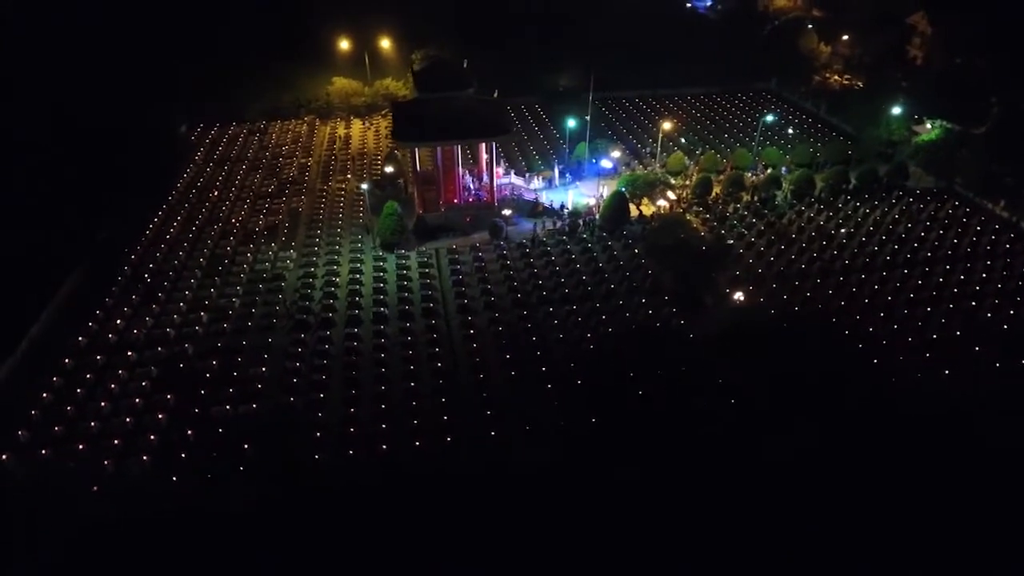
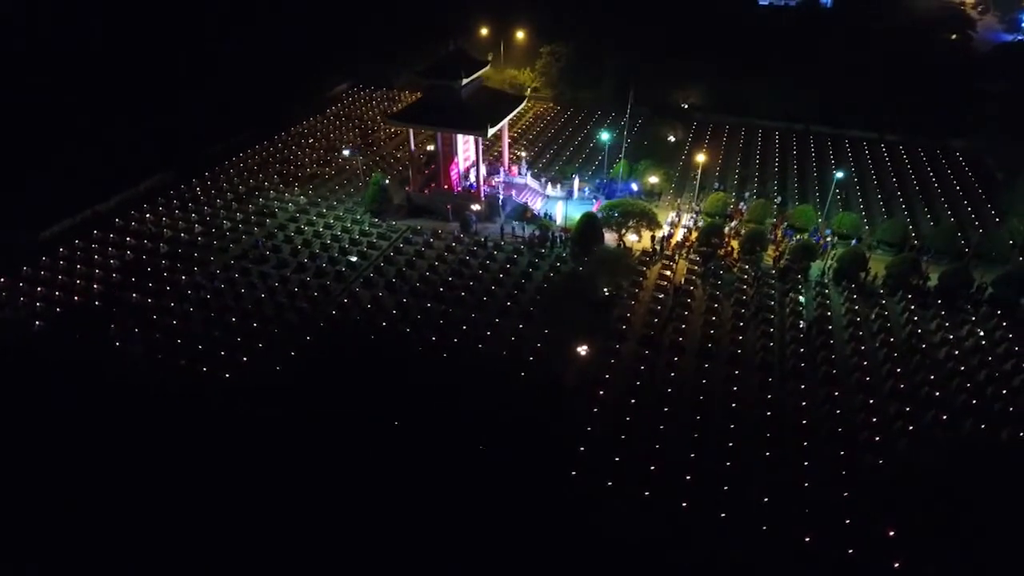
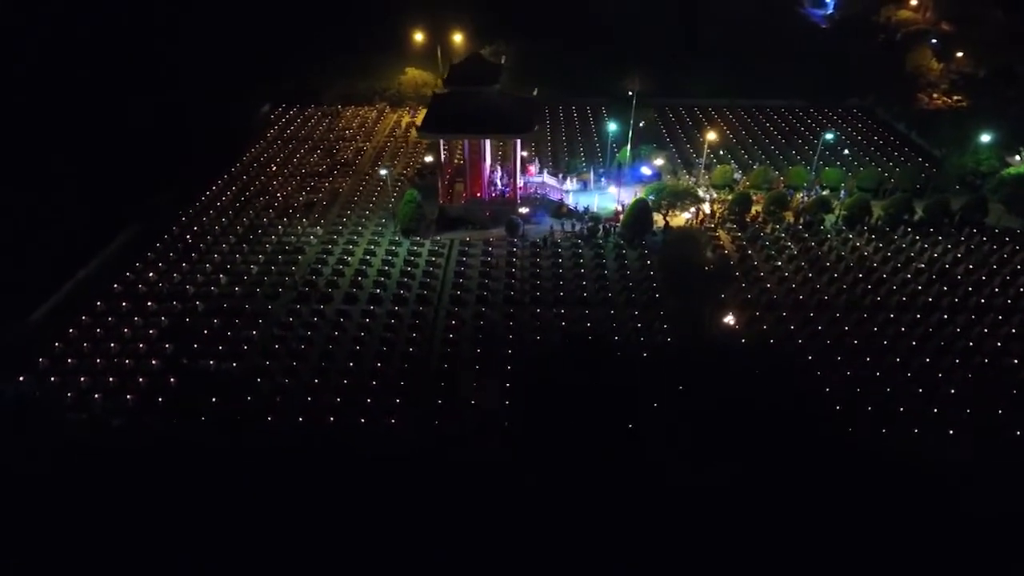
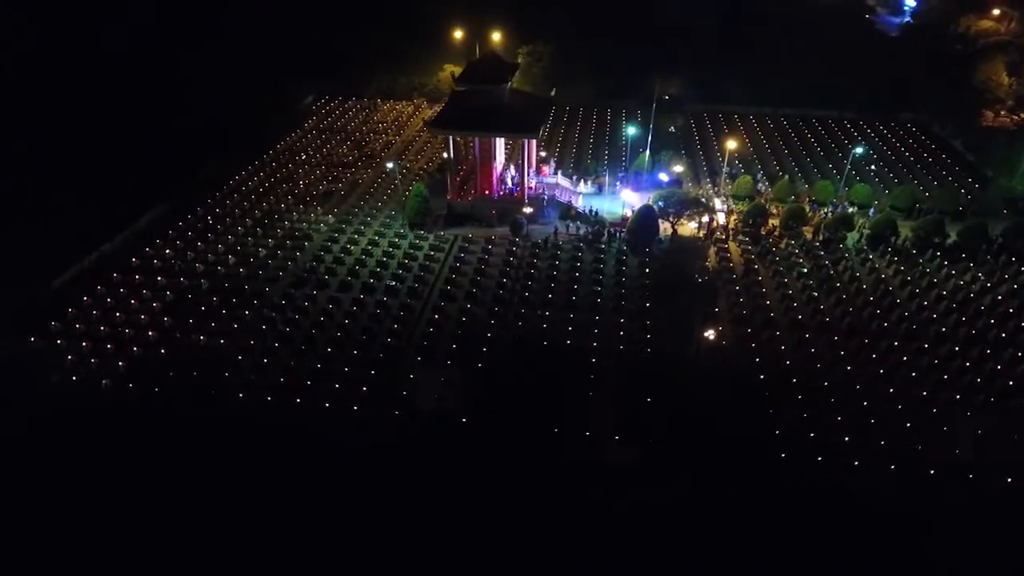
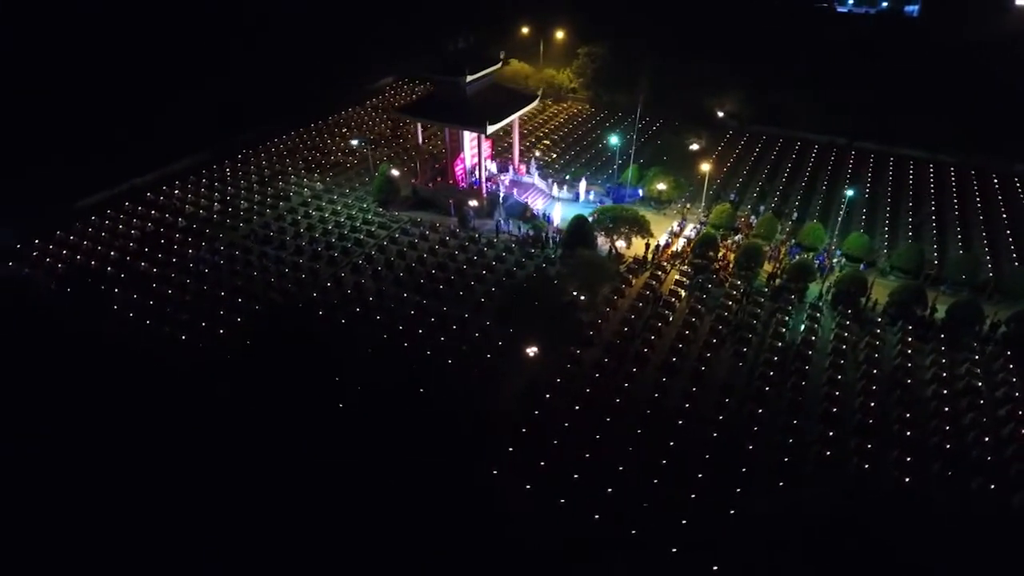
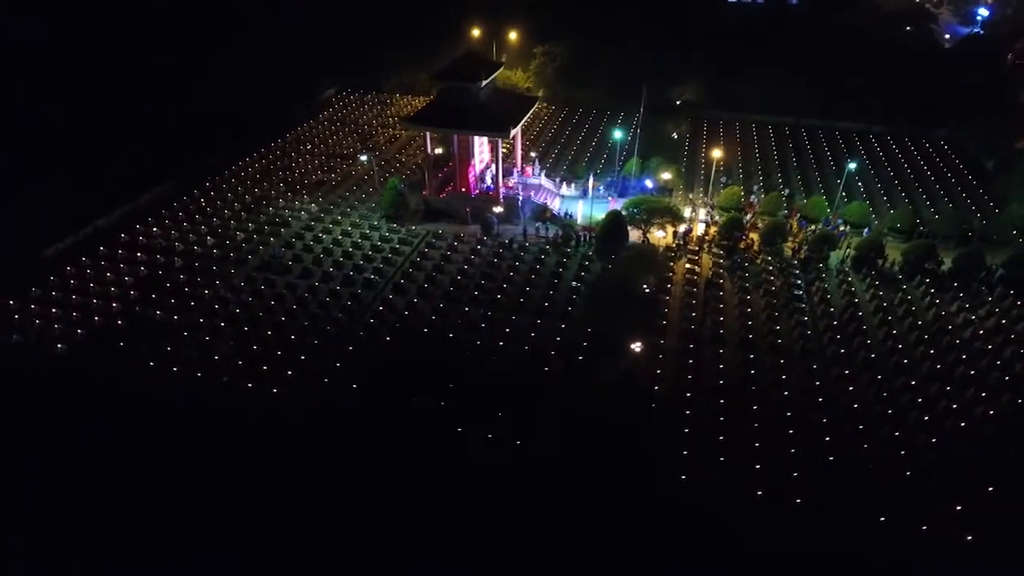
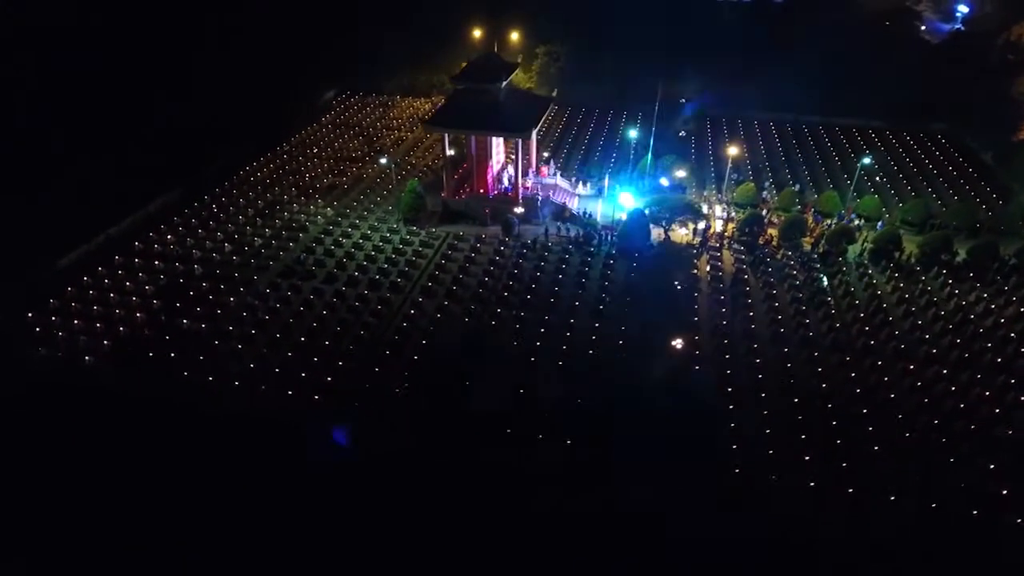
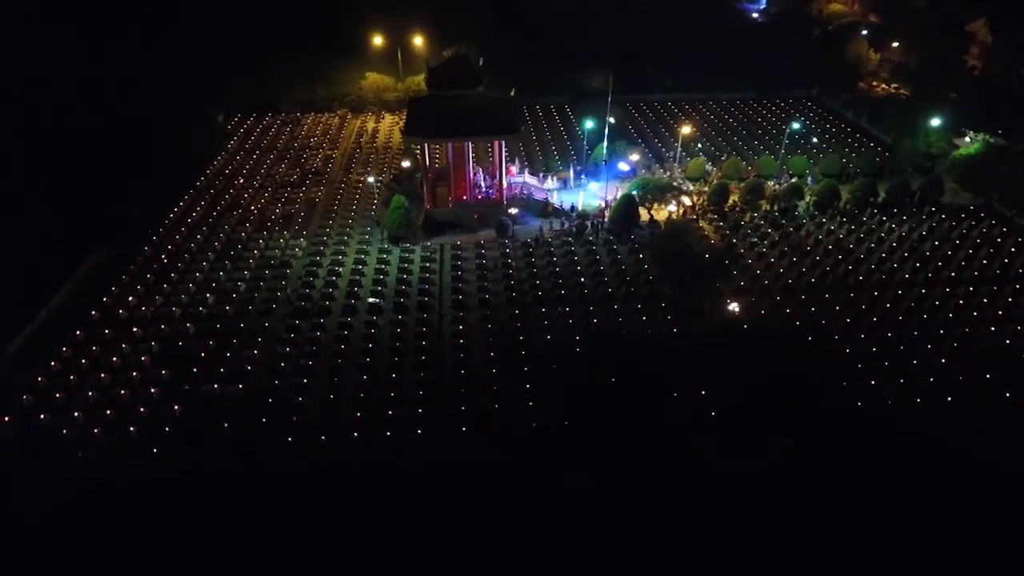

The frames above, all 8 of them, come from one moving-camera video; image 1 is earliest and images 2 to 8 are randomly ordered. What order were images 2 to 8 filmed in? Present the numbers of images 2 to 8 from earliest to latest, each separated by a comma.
8, 3, 4, 7, 6, 2, 5
